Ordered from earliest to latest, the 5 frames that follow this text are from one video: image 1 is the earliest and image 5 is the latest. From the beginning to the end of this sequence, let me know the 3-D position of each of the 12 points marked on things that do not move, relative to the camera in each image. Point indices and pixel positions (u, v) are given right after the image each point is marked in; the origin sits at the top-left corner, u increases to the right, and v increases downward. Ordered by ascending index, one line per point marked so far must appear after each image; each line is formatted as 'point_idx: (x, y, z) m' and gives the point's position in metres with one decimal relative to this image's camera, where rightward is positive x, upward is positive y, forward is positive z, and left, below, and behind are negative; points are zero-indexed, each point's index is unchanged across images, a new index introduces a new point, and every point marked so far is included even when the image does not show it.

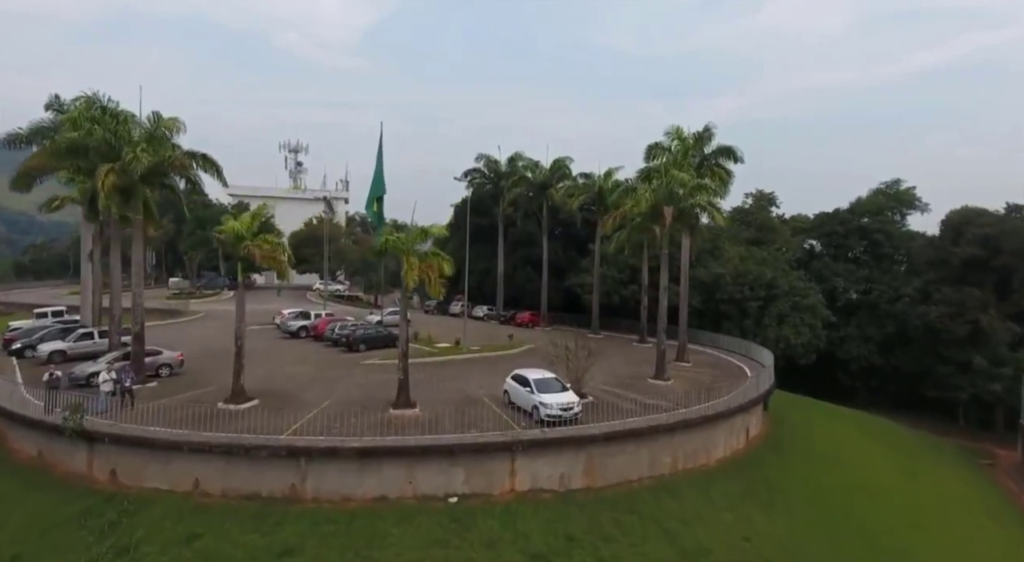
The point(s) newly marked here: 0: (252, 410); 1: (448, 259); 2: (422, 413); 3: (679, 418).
0: (-6.7, -3.3, +16.2) m
1: (-1.7, +0.6, +16.6) m
2: (-2.4, -3.4, +16.3) m
3: (+4.3, -3.5, +16.0) m
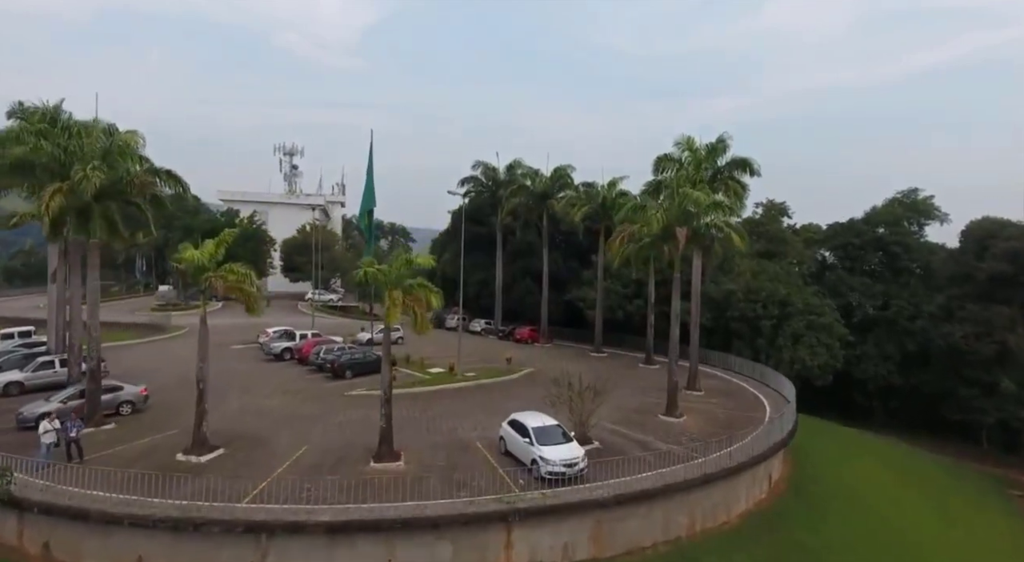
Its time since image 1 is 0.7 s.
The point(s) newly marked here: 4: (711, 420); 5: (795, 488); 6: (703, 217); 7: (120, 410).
0: (-6.8, -4.1, +14.3) m
1: (-1.8, -0.2, +14.7) m
2: (-2.4, -4.3, +14.4) m
3: (+4.2, -4.3, +14.1) m
4: (+6.3, -4.4, +19.8) m
5: (+8.3, -6.1, +18.3) m
6: (+5.9, +1.9, +19.1) m
7: (-11.4, -3.7, +18.2) m
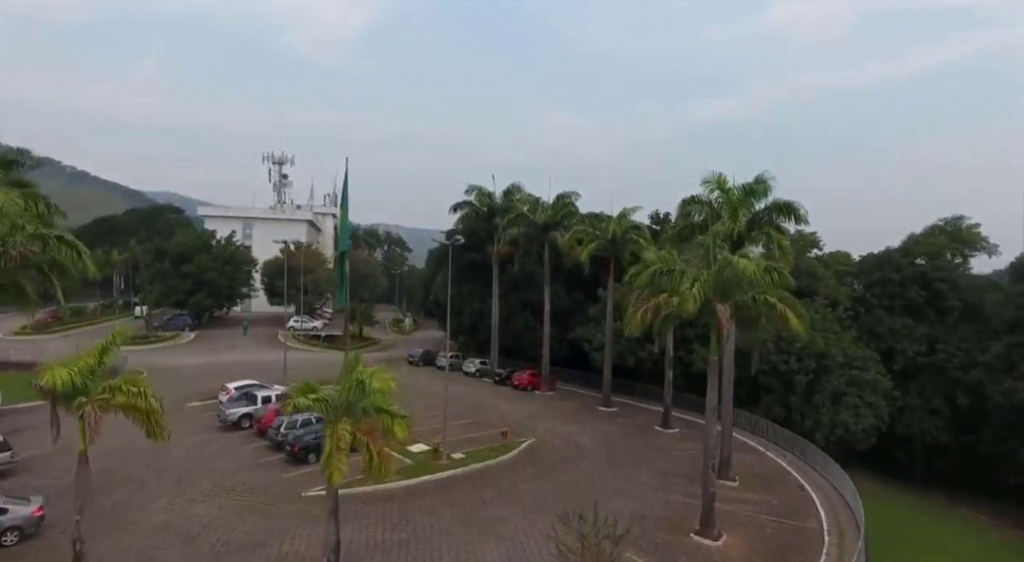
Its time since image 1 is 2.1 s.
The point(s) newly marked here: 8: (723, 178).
0: (-6.9, -6.2, +10.3) m
1: (-1.9, -2.3, +10.7) m
2: (-2.6, -6.4, +10.4) m
3: (+4.1, -6.4, +10.1) m
4: (+6.2, -6.5, +15.8) m
5: (+8.2, -8.2, +14.3) m
6: (+5.7, -0.2, +15.1) m
7: (-11.5, -5.8, +14.1) m
8: (+6.6, +3.2, +19.5) m
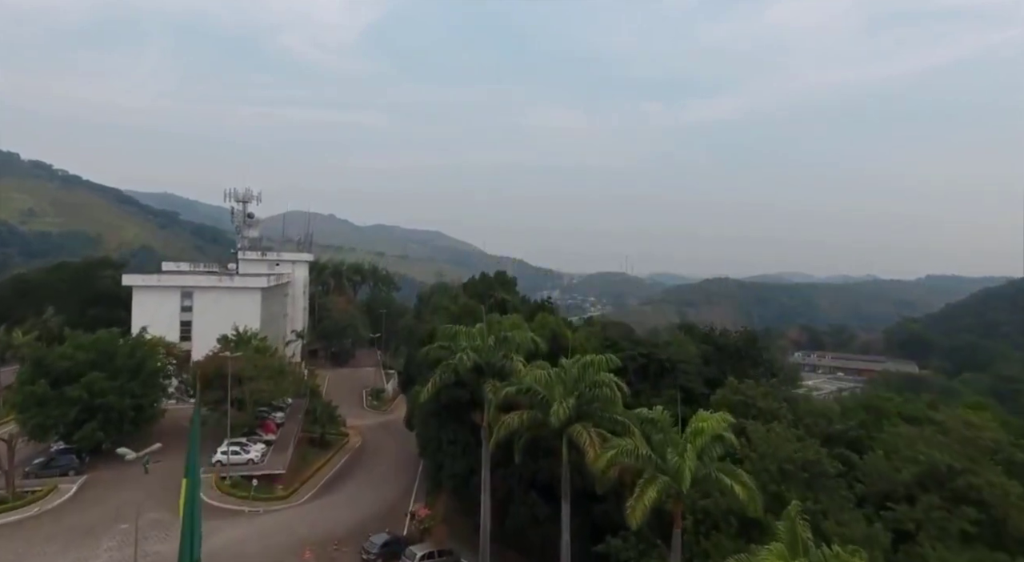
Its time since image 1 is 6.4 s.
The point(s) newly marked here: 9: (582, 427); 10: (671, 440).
0: (-7.0, -13.4, -2.0) m
1: (-1.9, -9.4, -1.6) m
2: (-2.6, -13.5, -1.9) m
3: (+4.0, -13.6, -2.2) m
4: (+6.1, -13.6, +3.5) m
5: (+8.1, -15.3, +2.0) m
6: (+5.7, -7.3, +2.8) m
7: (-11.5, -12.9, +1.8) m
8: (+6.5, -3.9, +7.2) m
9: (+2.3, -4.6, +19.6) m
10: (+4.4, -4.5, +17.2) m
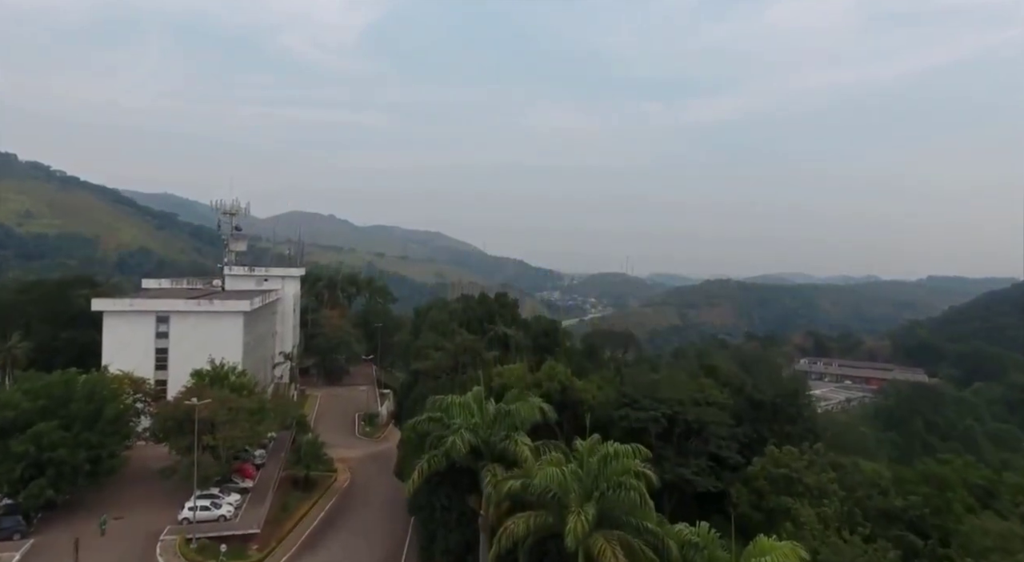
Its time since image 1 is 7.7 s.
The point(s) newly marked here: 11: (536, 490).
0: (-6.8, -15.3, -6.0) m
1: (-1.8, -11.4, -5.6) m
2: (-2.5, -15.4, -5.9) m
3: (+4.1, -15.5, -6.2) m
4: (+6.3, -15.6, -0.5) m
5: (+8.2, -17.2, -2.0) m
6: (+5.8, -9.3, -1.2) m
7: (-11.4, -14.9, -2.2) m
8: (+6.7, -5.9, +3.2) m
9: (+2.4, -6.5, +15.5) m
10: (+4.5, -6.4, +13.2) m
11: (+0.5, -5.6, +16.7) m
